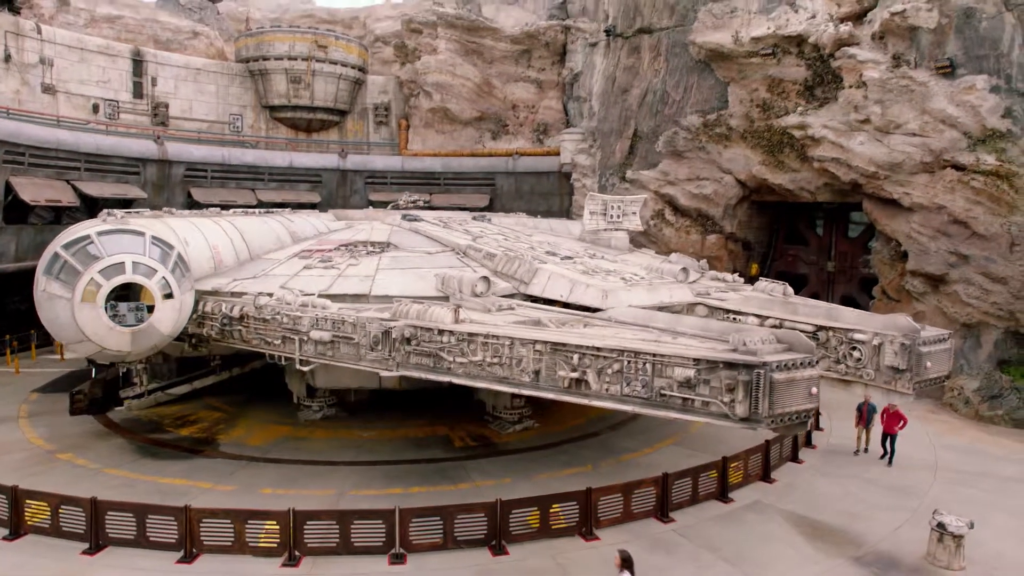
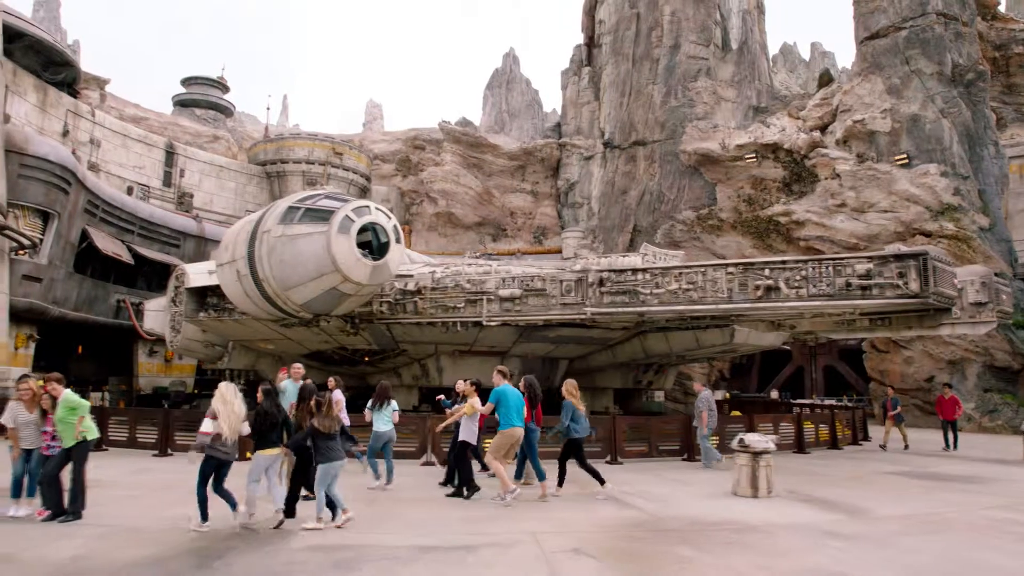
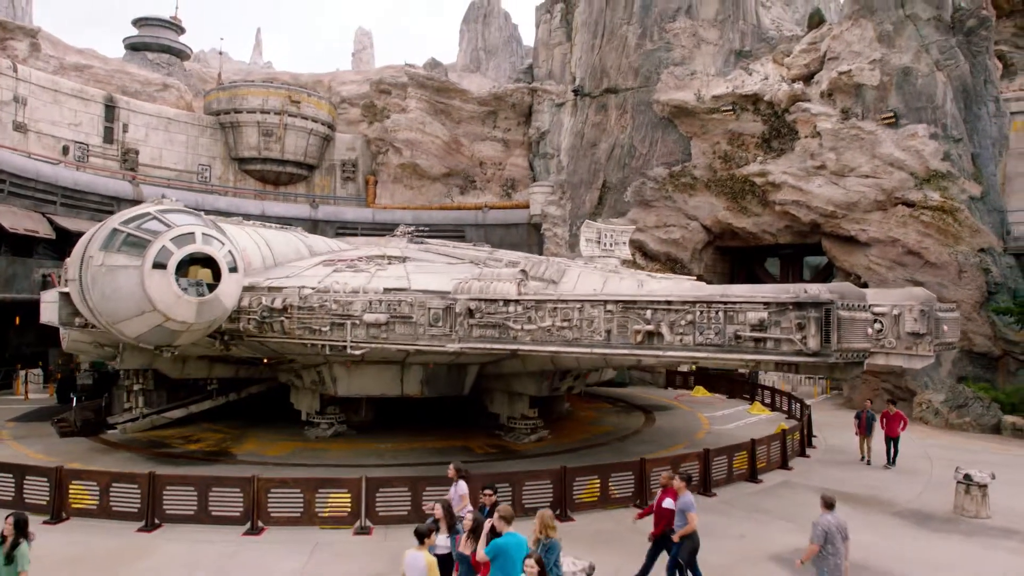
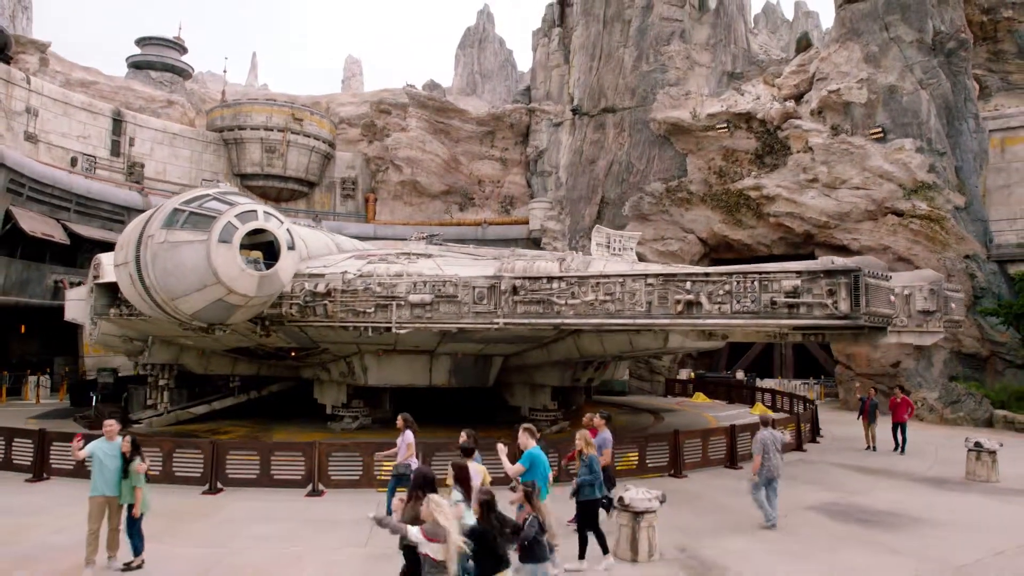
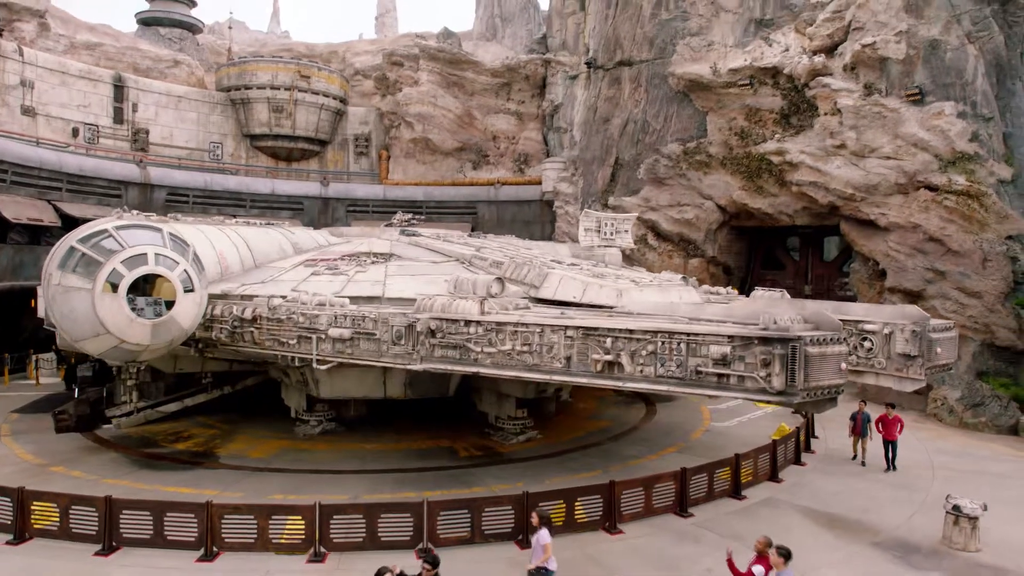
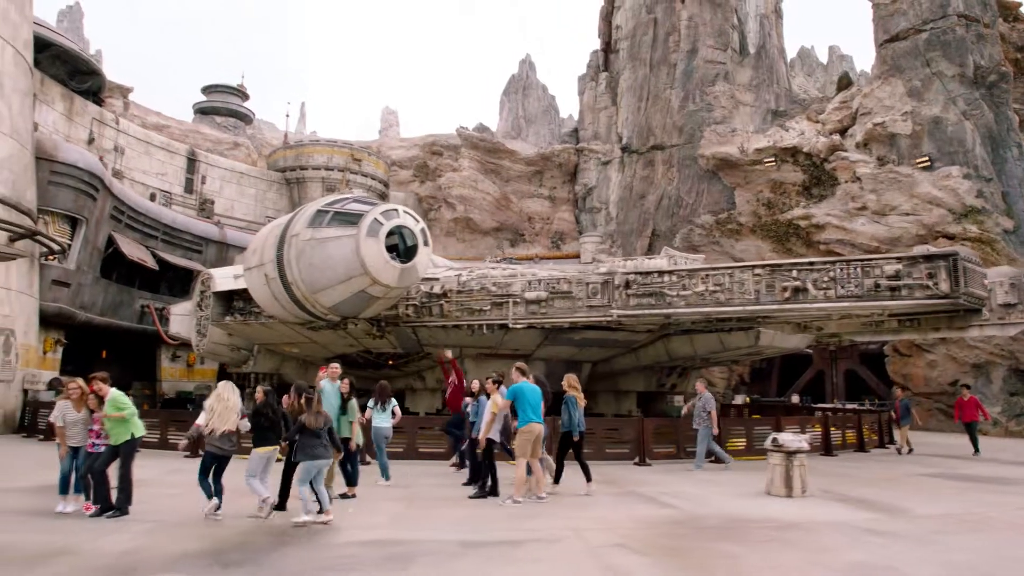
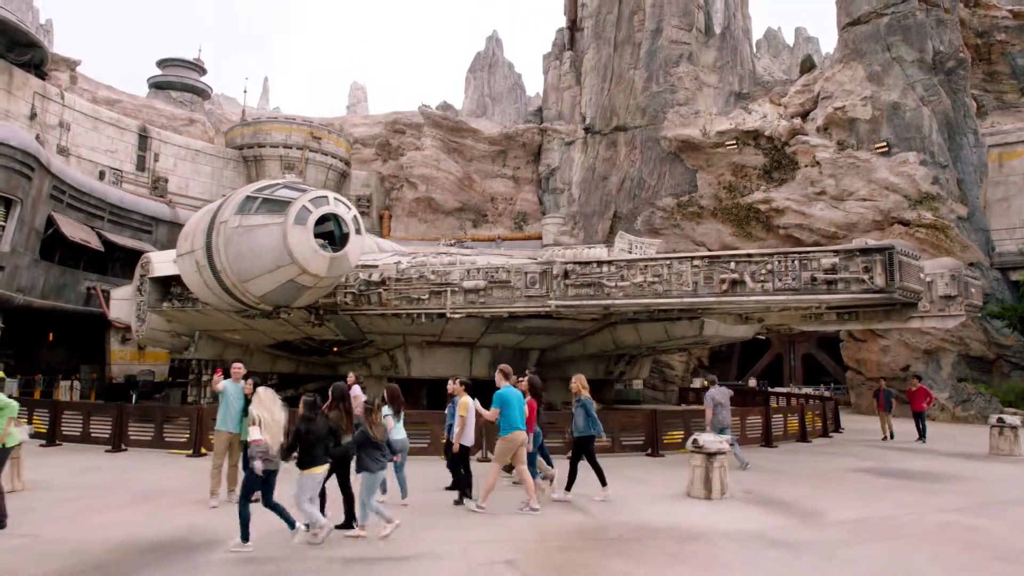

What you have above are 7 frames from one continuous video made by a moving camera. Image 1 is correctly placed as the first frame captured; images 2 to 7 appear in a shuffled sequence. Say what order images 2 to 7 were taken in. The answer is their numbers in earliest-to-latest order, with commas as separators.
5, 3, 4, 7, 2, 6
